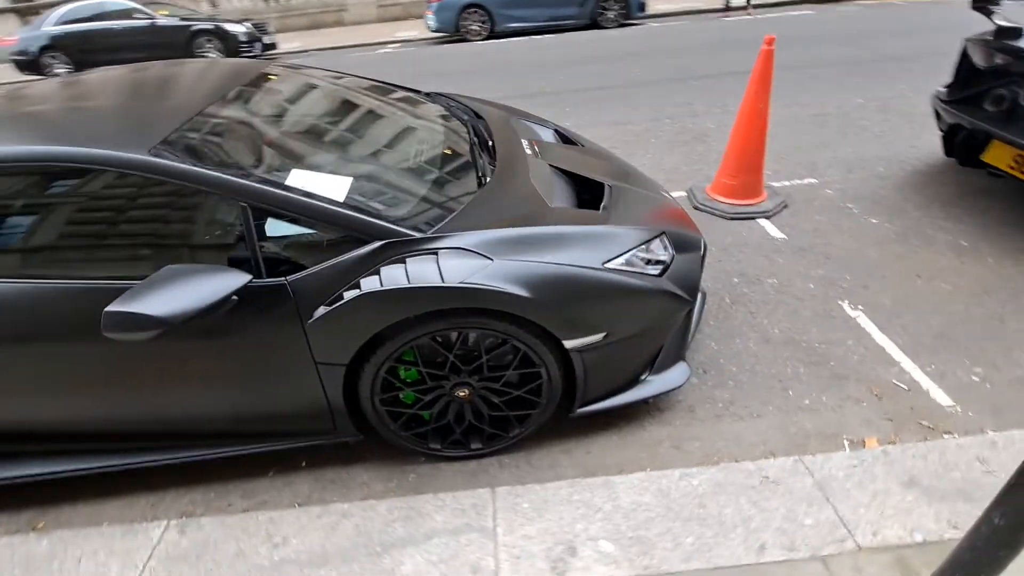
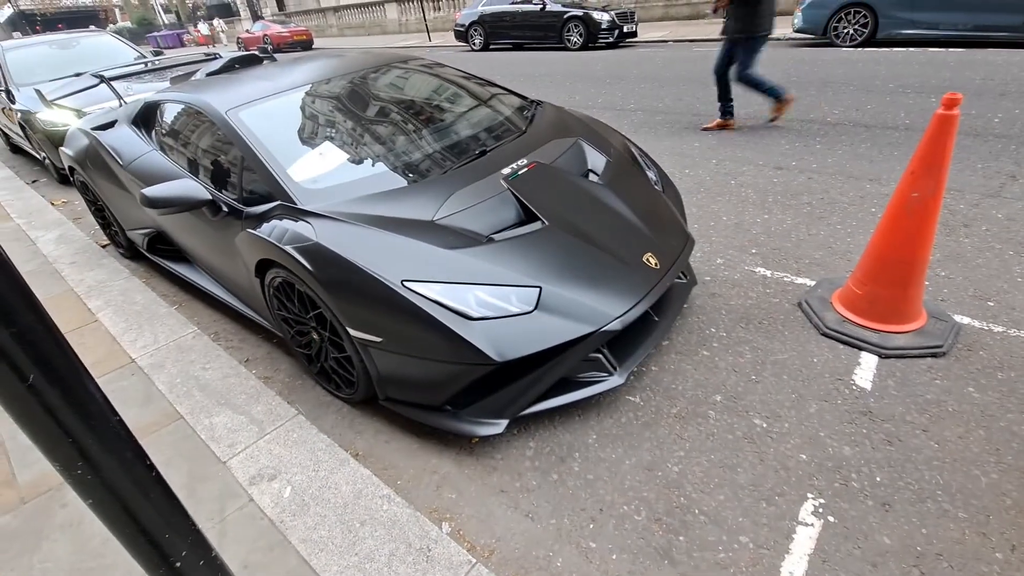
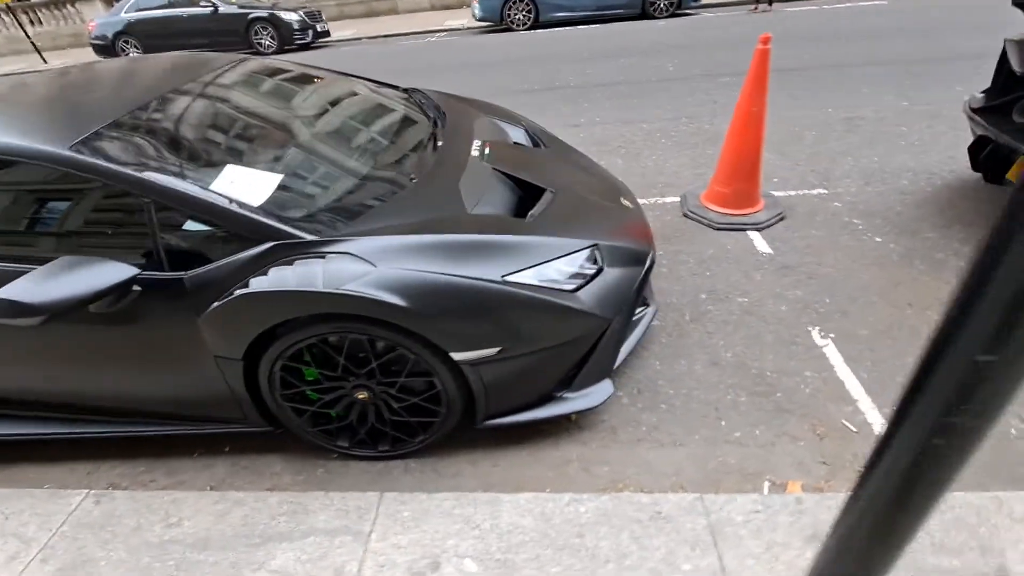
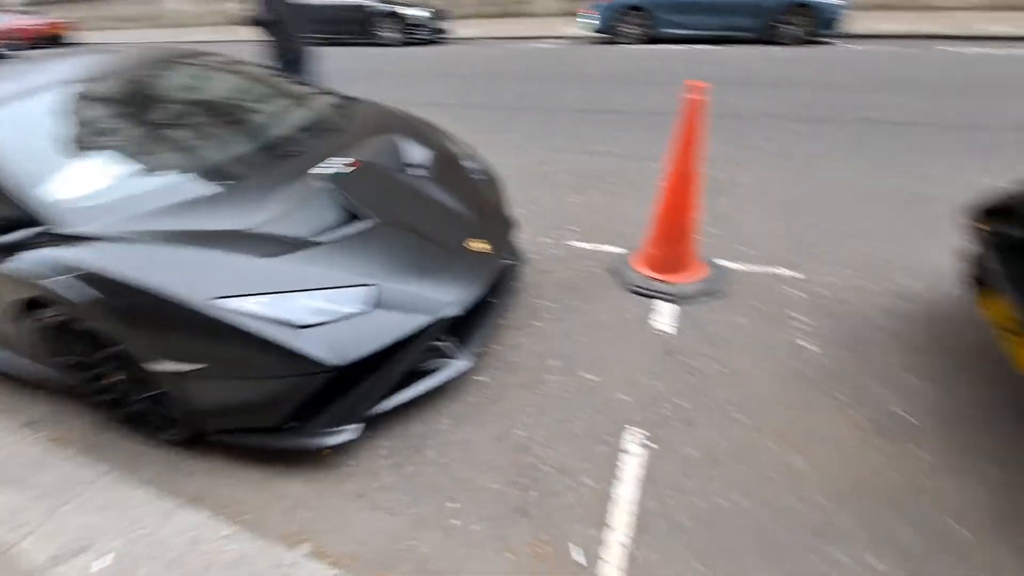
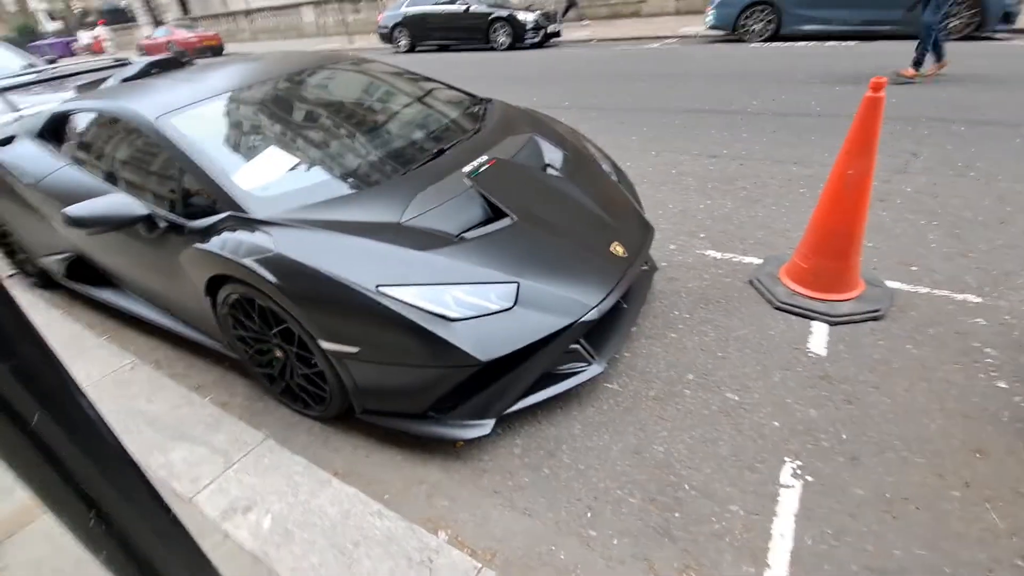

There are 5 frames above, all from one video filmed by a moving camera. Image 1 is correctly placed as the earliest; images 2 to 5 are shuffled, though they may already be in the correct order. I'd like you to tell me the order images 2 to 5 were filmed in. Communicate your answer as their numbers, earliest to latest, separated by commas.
3, 5, 2, 4
